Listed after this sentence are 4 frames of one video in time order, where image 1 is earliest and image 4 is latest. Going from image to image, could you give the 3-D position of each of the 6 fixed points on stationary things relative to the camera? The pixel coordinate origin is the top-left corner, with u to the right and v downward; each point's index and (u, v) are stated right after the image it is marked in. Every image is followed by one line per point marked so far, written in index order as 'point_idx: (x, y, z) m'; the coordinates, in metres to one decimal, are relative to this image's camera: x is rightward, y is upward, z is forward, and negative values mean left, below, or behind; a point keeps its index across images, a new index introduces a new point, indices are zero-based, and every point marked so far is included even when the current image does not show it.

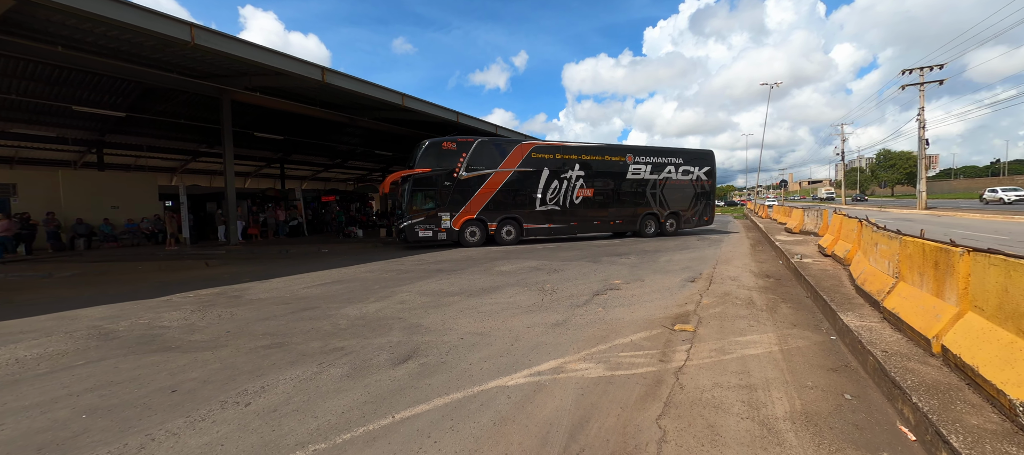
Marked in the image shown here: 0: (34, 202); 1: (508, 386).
0: (-20.9, +1.1, +17.6) m
1: (0.0, -1.5, +3.8) m
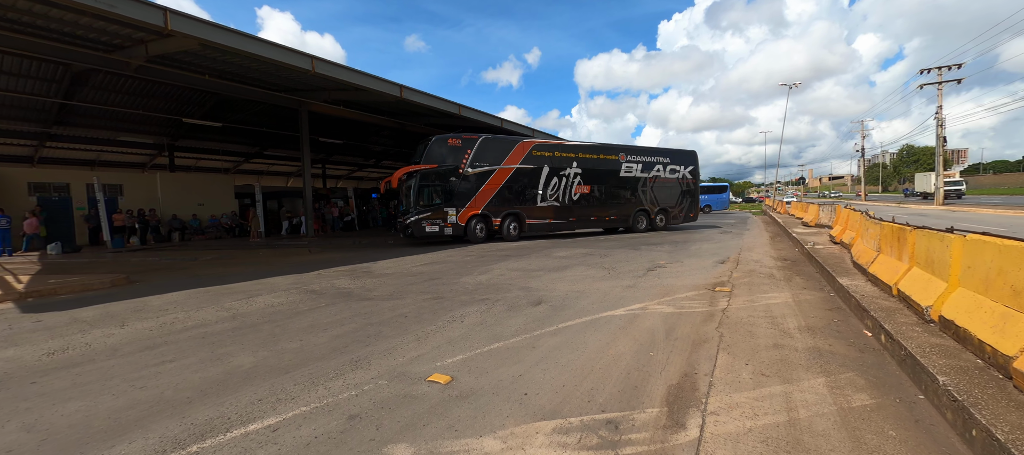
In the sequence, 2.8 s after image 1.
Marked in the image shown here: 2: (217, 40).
0: (-18.9, +1.4, +20.4) m
1: (+1.5, -1.3, +5.9) m
2: (-7.6, +4.9, +10.7) m
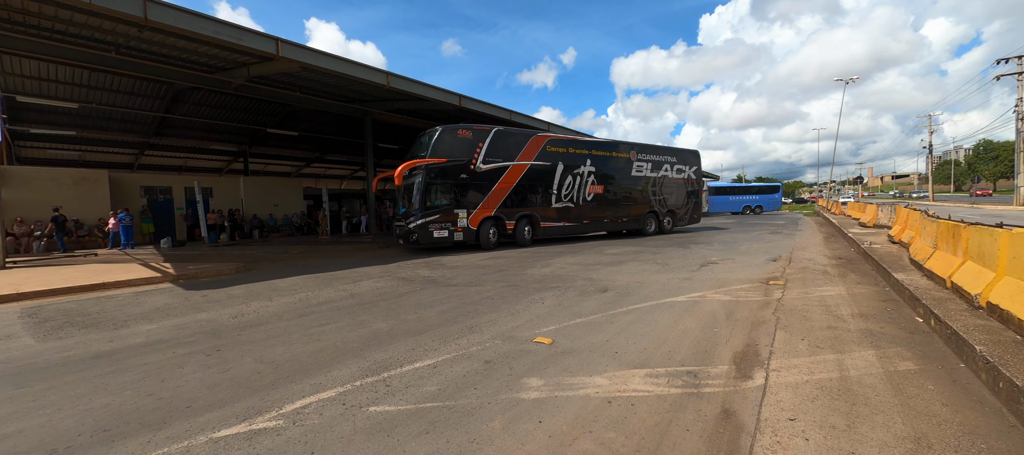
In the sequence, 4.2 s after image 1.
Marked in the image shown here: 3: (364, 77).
0: (-16.3, +1.5, +22.9) m
1: (+2.7, -1.2, +6.6) m
2: (-5.9, +5.0, +12.3) m
3: (-5.0, +5.0, +13.6) m
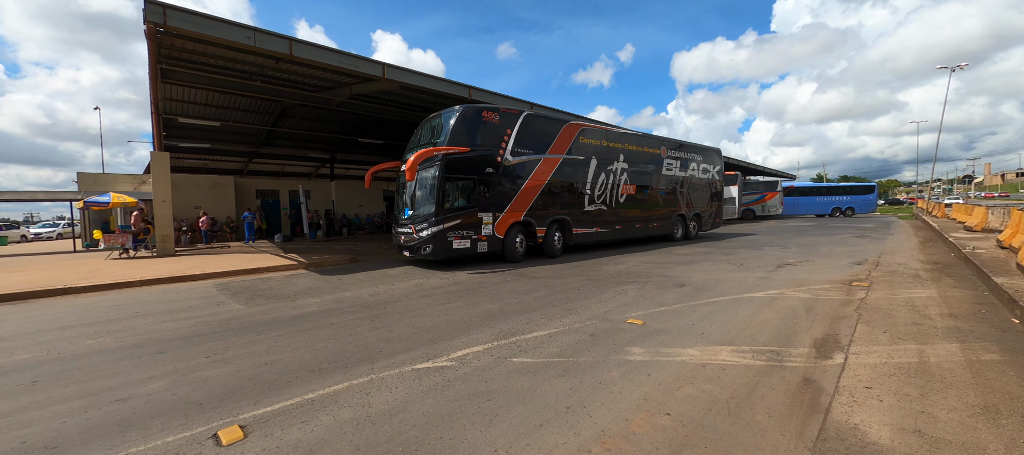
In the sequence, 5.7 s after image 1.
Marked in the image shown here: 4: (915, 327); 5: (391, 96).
0: (-12.3, +1.6, +25.8) m
1: (+4.2, -1.2, +7.0) m
2: (-3.5, +5.1, +13.8) m
3: (-2.3, +5.1, +15.0) m
4: (+5.3, -1.3, +5.4) m
5: (-4.8, +5.3, +16.1) m
